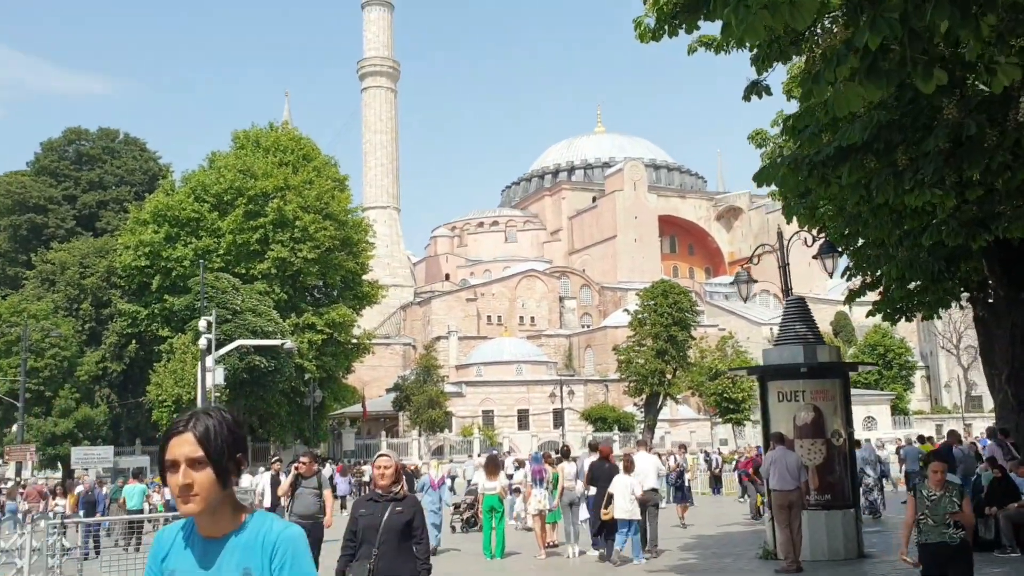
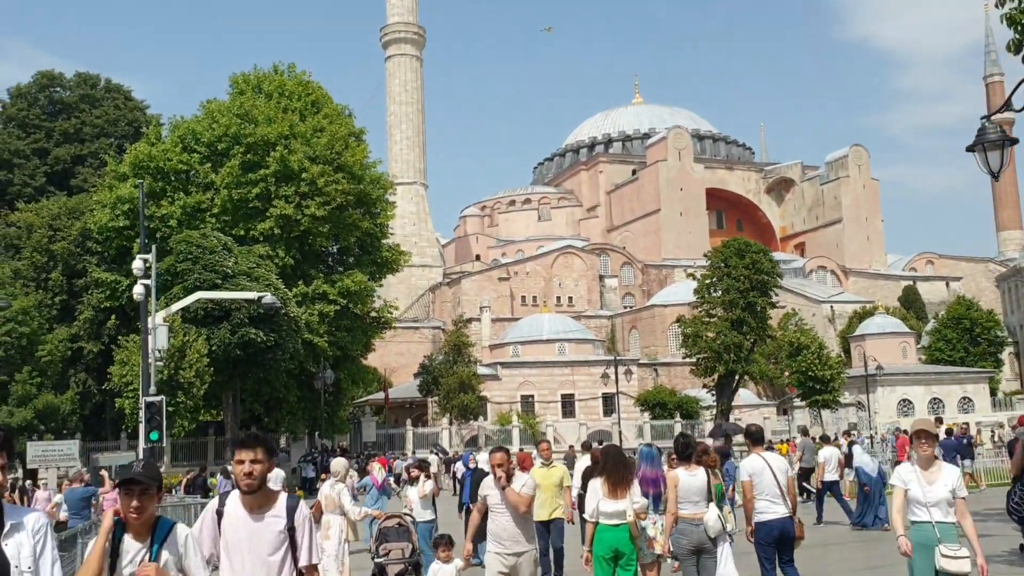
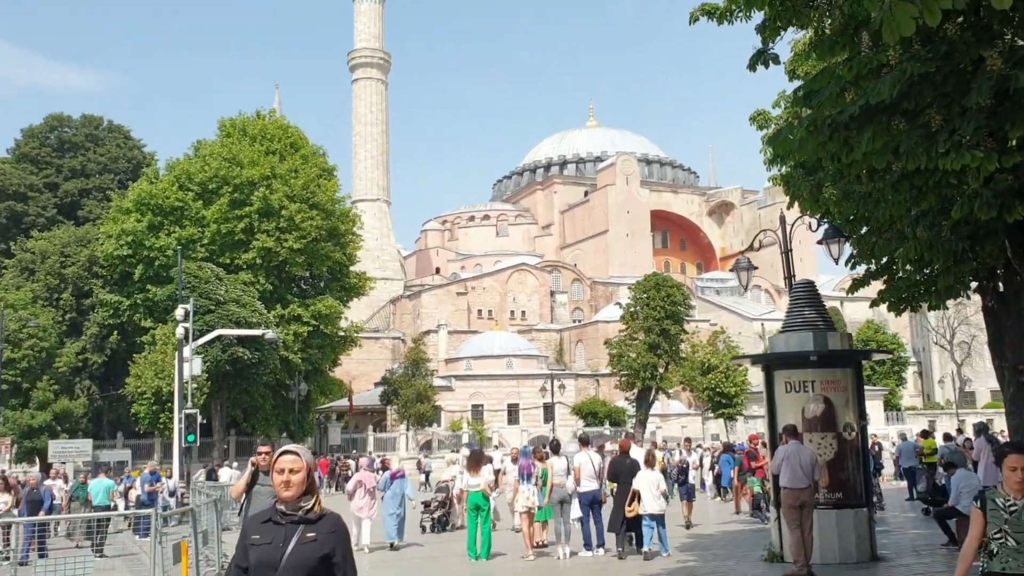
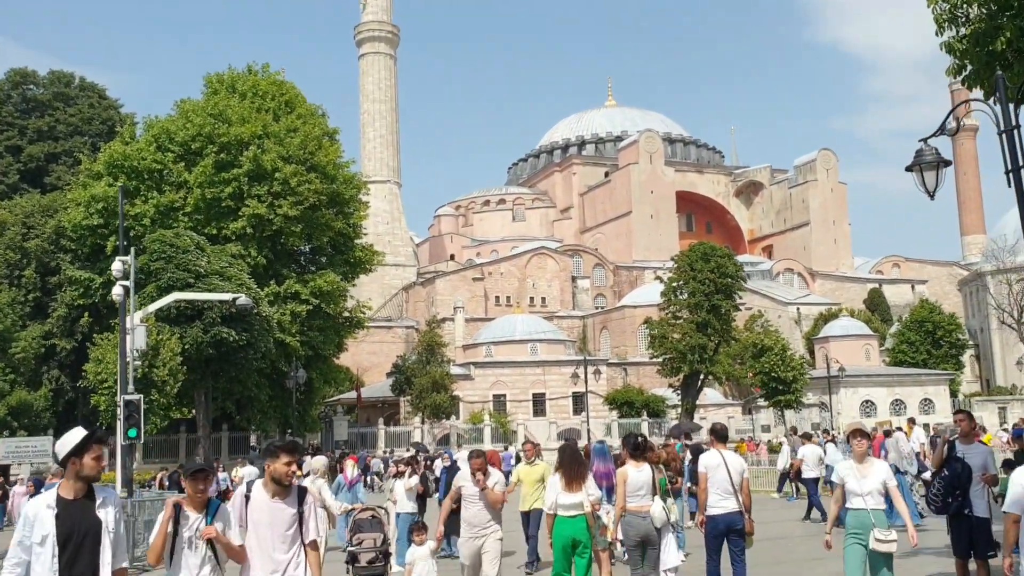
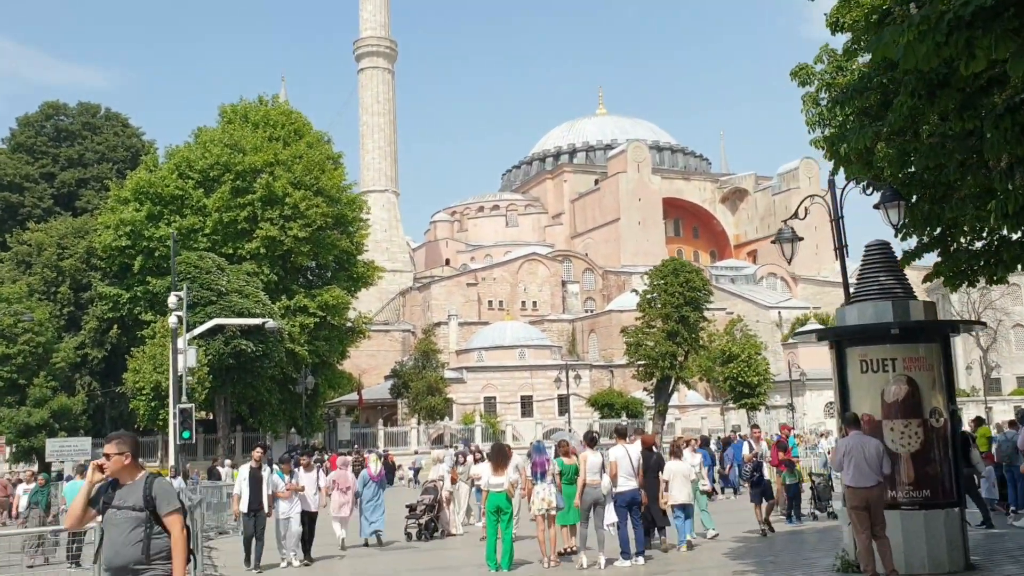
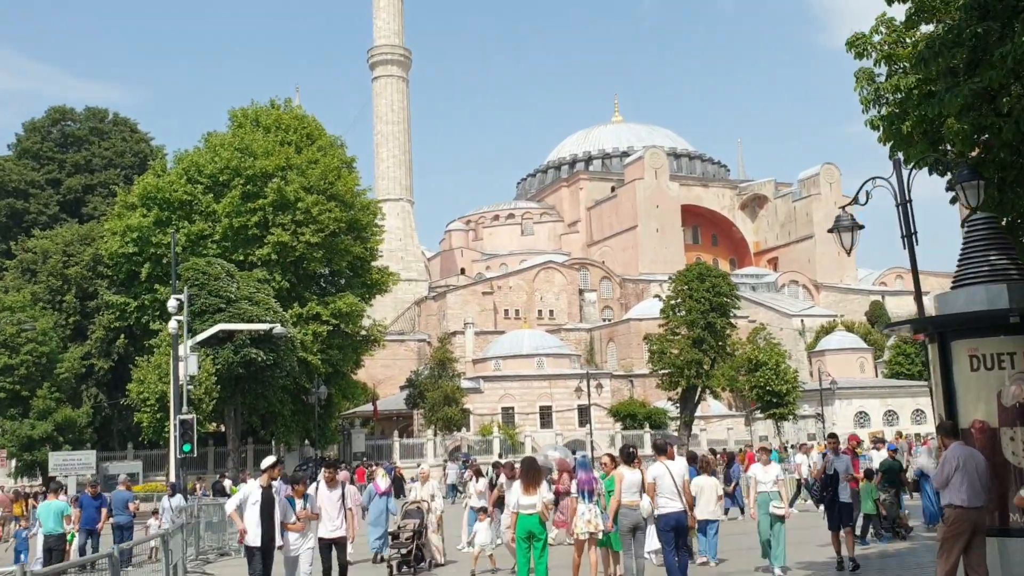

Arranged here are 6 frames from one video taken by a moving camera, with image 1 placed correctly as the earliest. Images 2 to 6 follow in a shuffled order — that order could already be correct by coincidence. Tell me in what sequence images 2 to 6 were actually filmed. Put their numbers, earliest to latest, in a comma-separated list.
3, 5, 6, 4, 2
